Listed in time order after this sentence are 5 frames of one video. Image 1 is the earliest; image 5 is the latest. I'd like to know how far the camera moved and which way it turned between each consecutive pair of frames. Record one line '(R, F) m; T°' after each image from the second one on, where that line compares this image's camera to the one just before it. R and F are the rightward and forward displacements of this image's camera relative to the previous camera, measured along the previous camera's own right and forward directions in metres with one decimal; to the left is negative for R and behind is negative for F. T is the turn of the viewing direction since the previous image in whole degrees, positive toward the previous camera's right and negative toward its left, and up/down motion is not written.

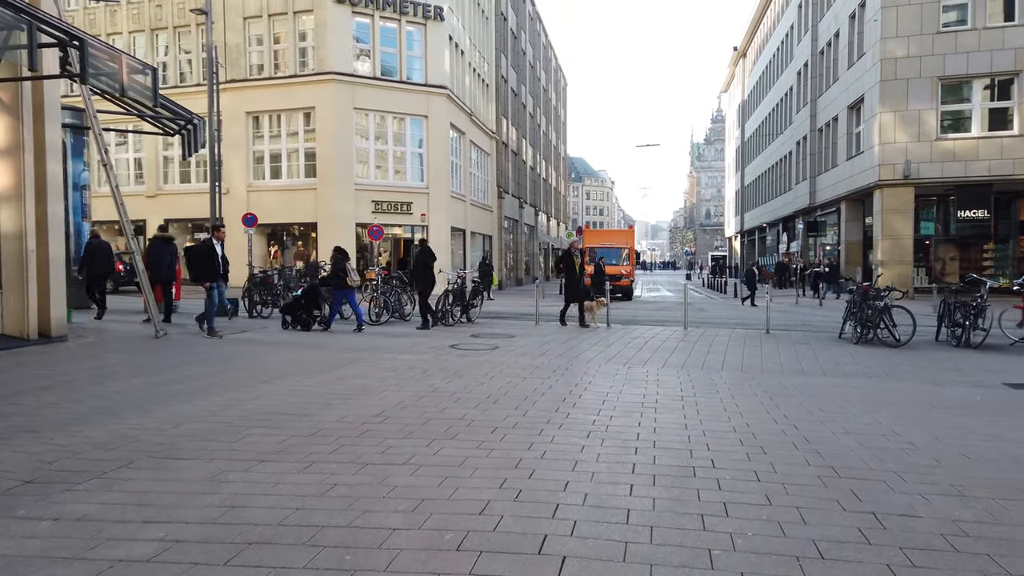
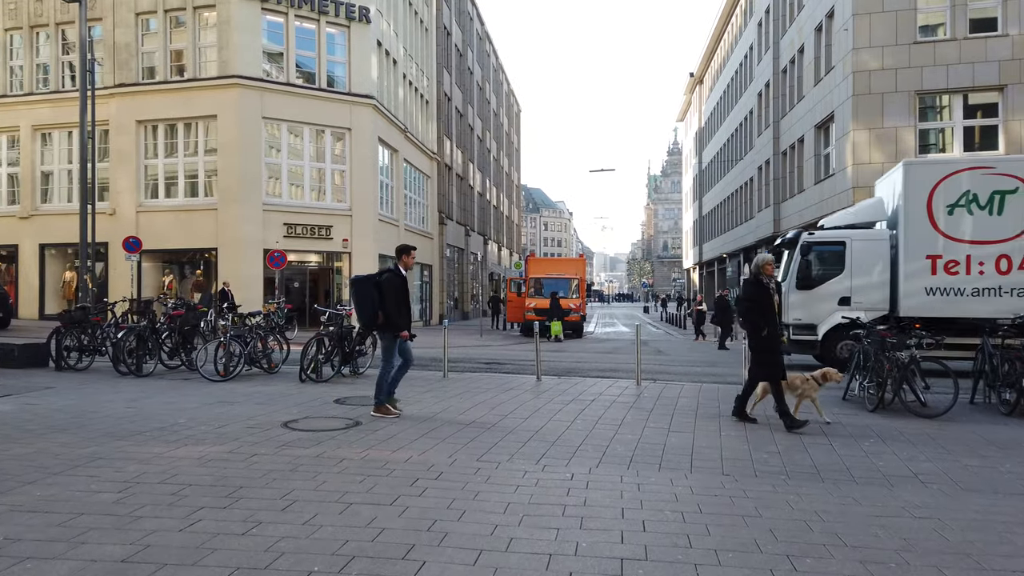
(+0.9, +3.7) m; +3°
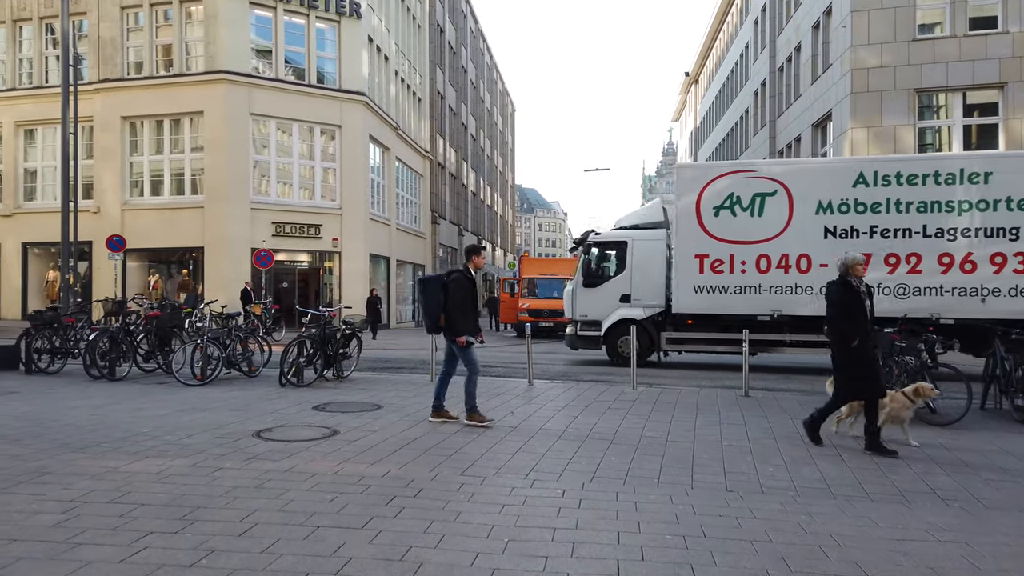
(+0.1, +0.5) m; 0°
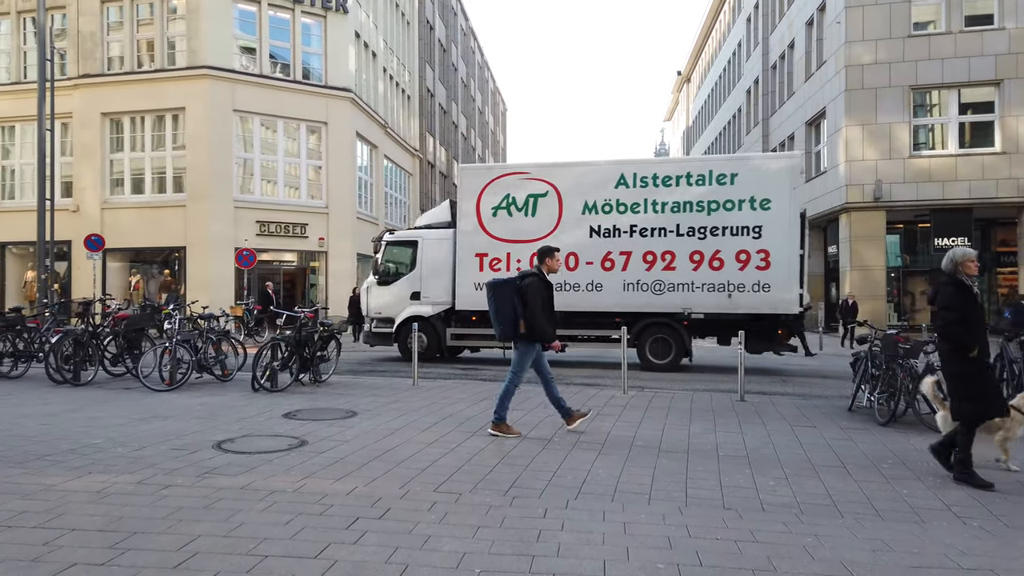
(+0.1, +0.5) m; +1°
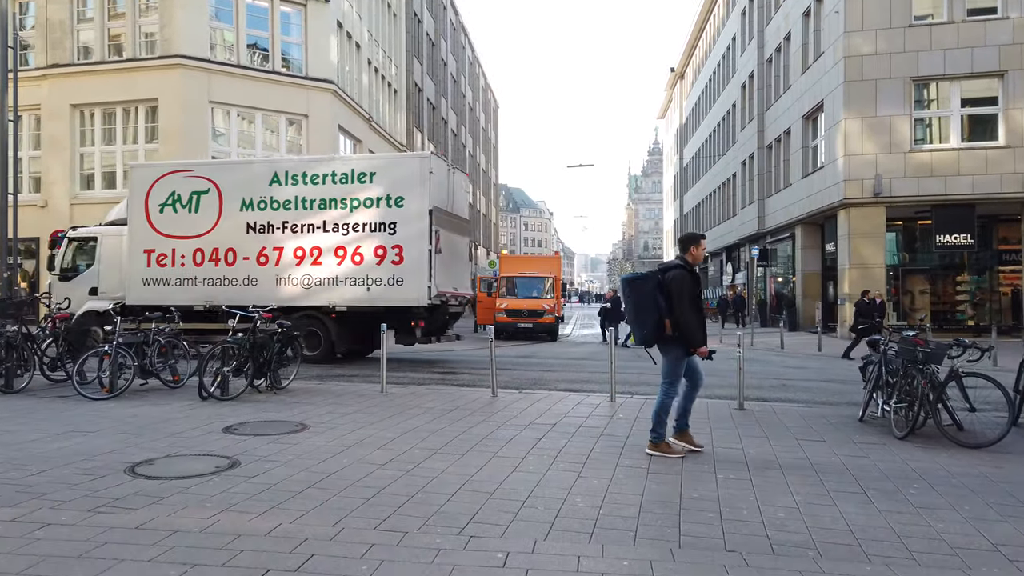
(+0.2, +0.9) m; 0°
